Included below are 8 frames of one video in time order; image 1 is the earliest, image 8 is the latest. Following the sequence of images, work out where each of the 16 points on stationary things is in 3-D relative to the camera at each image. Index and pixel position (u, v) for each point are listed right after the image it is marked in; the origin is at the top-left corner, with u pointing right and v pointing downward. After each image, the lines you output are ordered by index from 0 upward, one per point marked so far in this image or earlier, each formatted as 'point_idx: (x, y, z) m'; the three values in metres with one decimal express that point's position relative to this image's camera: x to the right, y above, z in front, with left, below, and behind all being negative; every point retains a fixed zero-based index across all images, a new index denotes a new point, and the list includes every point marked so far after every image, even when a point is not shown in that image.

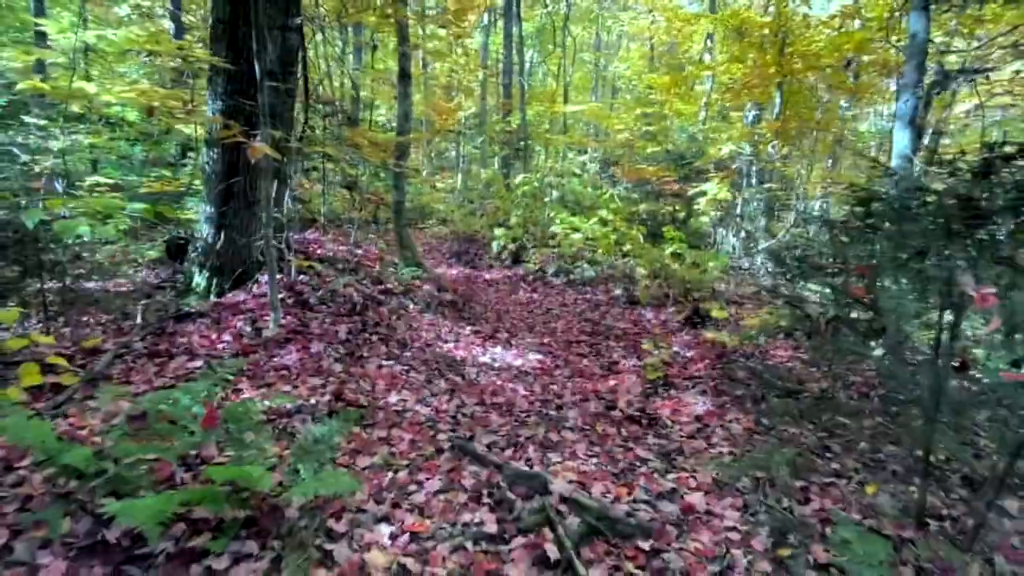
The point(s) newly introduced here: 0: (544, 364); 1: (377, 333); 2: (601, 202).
0: (+0.4, -1.0, +6.6) m
1: (-1.7, -0.6, +6.0) m
2: (+2.5, +2.4, +13.8) m
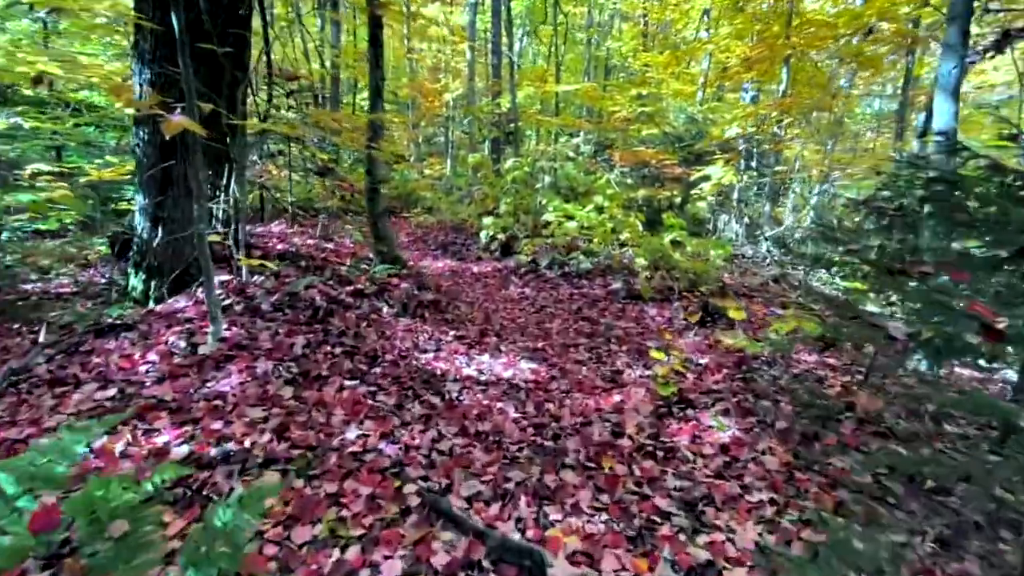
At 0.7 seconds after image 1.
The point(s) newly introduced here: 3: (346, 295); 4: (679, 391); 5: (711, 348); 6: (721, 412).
0: (+0.3, -1.0, +5.7) m
1: (-1.8, -0.6, +5.1) m
2: (+2.2, +2.6, +12.8) m
3: (-2.1, -0.1, +6.1) m
4: (+1.7, -1.1, +5.0) m
5: (+2.6, -0.8, +6.4) m
6: (+2.0, -1.2, +4.6) m
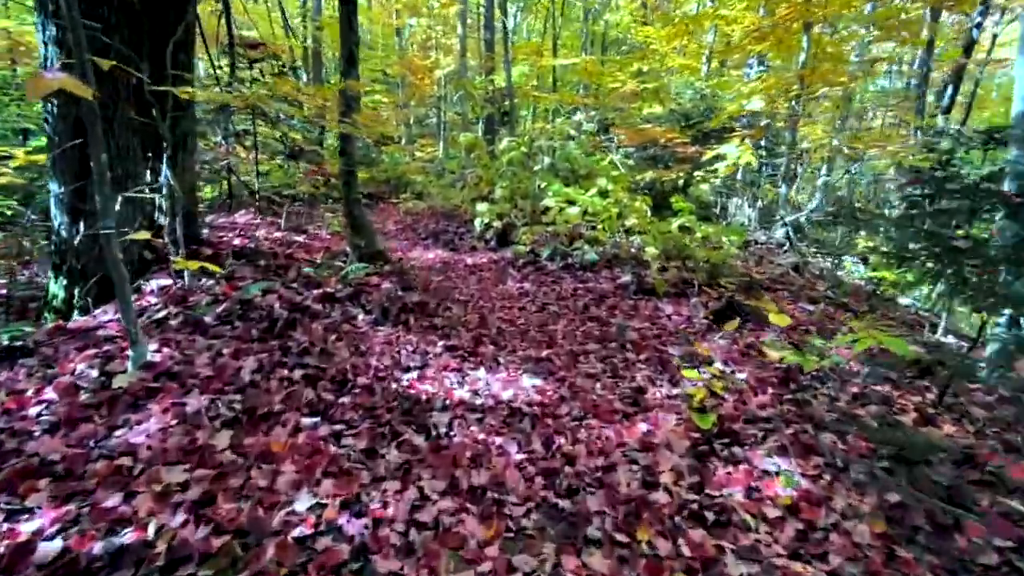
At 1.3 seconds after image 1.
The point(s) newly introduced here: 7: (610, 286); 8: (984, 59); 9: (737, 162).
0: (+0.3, -1.1, +4.8) m
1: (-1.8, -0.7, +4.2) m
2: (+2.1, +2.9, +11.8) m
3: (-2.1, -0.1, +5.1) m
4: (+1.7, -1.1, +4.1) m
5: (+2.6, -0.8, +5.5) m
6: (+2.0, -1.2, +3.7) m
7: (+1.7, 0.0, +8.6) m
8: (+15.0, +7.3, +15.6) m
9: (+5.4, +3.0, +11.5) m
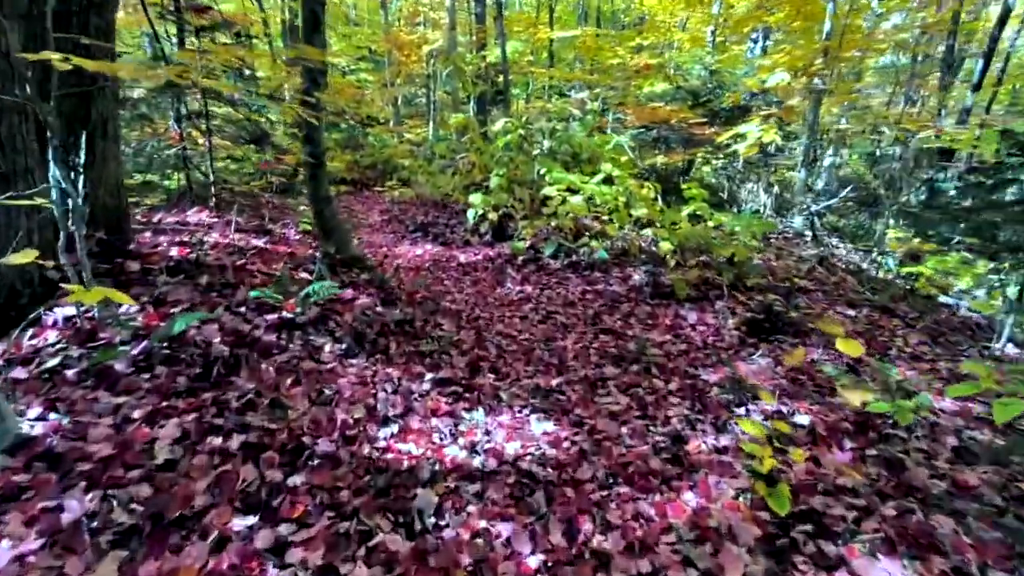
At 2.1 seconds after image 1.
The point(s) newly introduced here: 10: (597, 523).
0: (+0.4, -1.3, +3.8) m
1: (-1.7, -0.9, +3.1) m
2: (+2.0, +2.9, +10.7) m
3: (-2.0, -0.4, +4.1) m
4: (+1.8, -1.3, +3.1) m
5: (+2.7, -0.9, +4.5) m
6: (+2.1, -1.5, +2.7) m
7: (+1.7, 0.0, +7.6) m
8: (+14.8, +7.6, +14.5) m
9: (+5.3, +3.1, +10.4) m
10: (+0.5, -1.5, +3.1) m
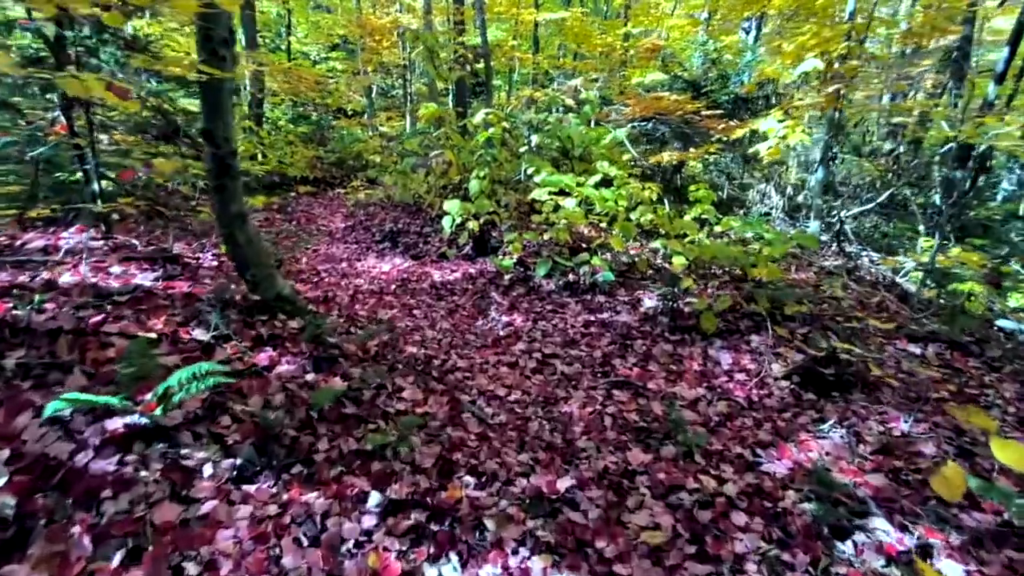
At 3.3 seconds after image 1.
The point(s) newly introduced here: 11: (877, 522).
0: (+0.3, -1.7, +2.3) m
1: (-1.7, -1.4, +1.6) m
2: (+1.7, +2.6, +9.2) m
3: (-2.1, -0.8, +2.5) m
4: (+1.8, -1.8, +1.7) m
5: (+2.6, -1.4, +3.2) m
6: (+2.1, -1.9, +1.3) m
7: (+1.5, -0.4, +6.2) m
8: (+14.3, +7.5, +13.4) m
9: (+5.0, +2.8, +9.1) m
10: (+0.5, -1.9, +1.6) m
11: (+2.2, -1.4, +3.0) m
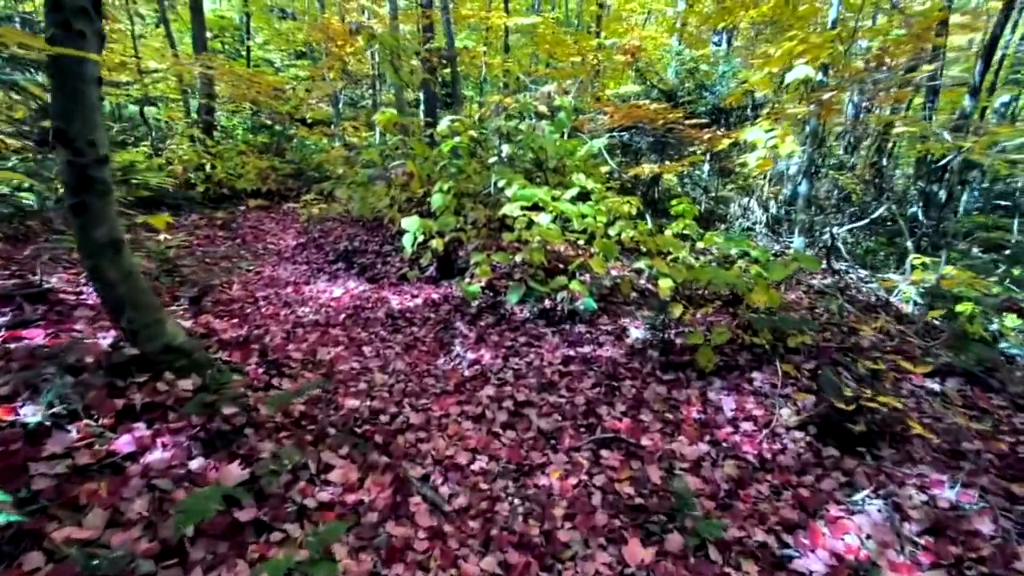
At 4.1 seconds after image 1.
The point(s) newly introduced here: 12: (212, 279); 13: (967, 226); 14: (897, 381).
0: (+0.2, -2.0, +1.4) m
1: (-1.8, -1.7, +0.6) m
2: (+1.2, +2.2, +8.5) m
3: (-2.3, -1.1, +1.5) m
4: (+1.7, -2.0, +0.9) m
5: (+2.4, -1.6, +2.4) m
6: (+2.0, -2.1, +0.5) m
7: (+1.2, -0.7, +5.4) m
8: (+13.5, +7.1, +13.4) m
9: (+4.4, +2.4, +8.5) m
10: (+0.4, -2.2, +0.7) m
11: (+2.0, -1.7, +2.2) m
12: (-4.4, +0.1, +7.1) m
13: (+9.4, +1.3, +9.9) m
14: (+3.8, -0.9, +4.8) m
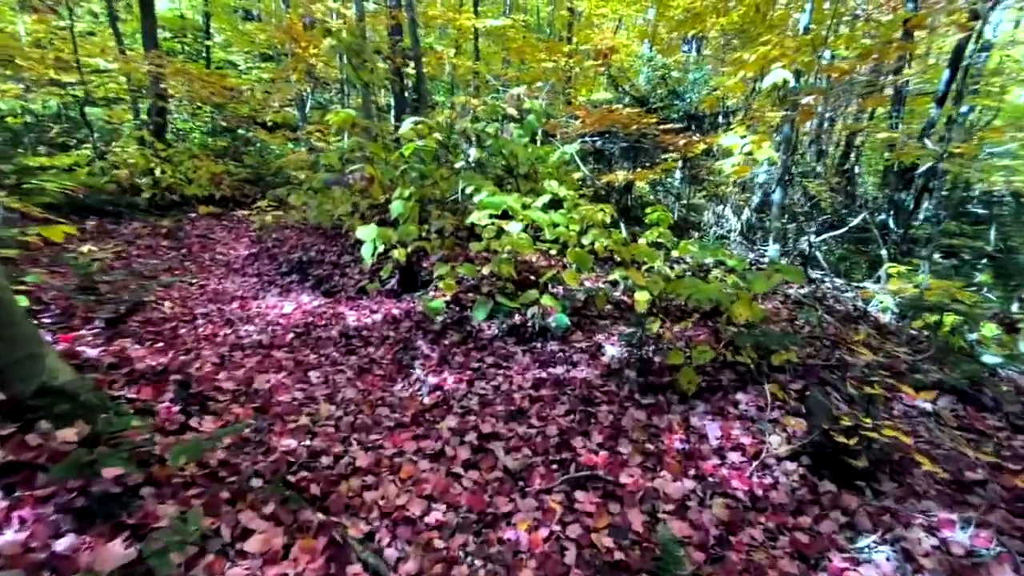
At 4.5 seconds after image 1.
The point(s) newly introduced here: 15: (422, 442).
0: (0.0, -2.1, +0.9) m
1: (-1.9, -1.8, 0.0) m
2: (+0.6, +2.0, +8.1) m
3: (-2.4, -1.2, +0.9) m
4: (+1.6, -2.1, +0.5) m
5: (+2.2, -1.7, +2.0) m
6: (+1.9, -2.2, +0.1) m
7: (+0.8, -0.9, +5.0) m
8: (+12.6, +6.9, +13.7) m
9: (+3.9, +2.2, +8.3) m
10: (+0.3, -2.3, +0.2) m
11: (+1.9, -1.8, +1.8) m
12: (-4.8, -0.1, +6.4) m
13: (+8.7, +1.1, +9.9) m
14: (+3.5, -1.1, +4.5) m
15: (-0.7, -1.2, +3.9) m
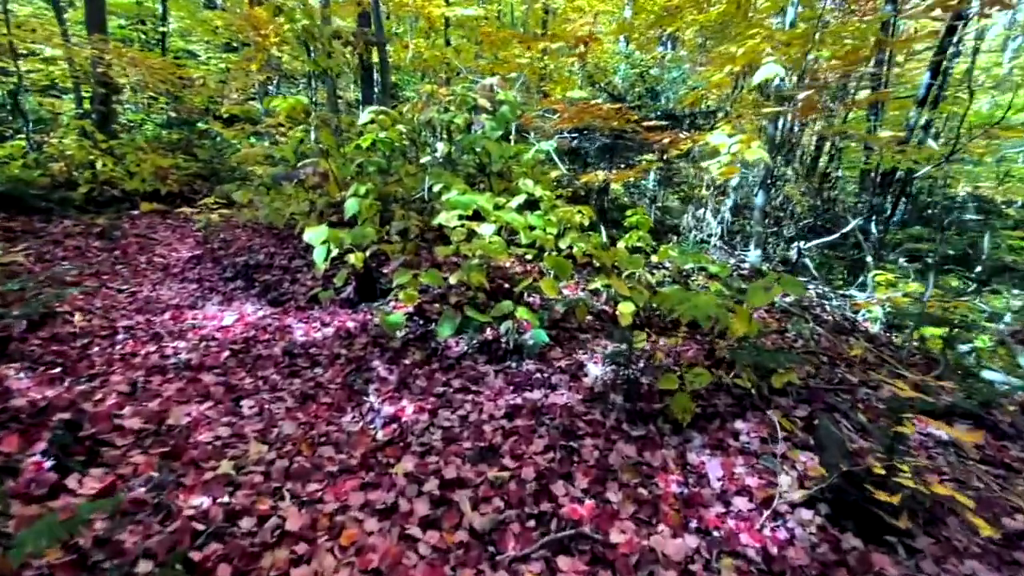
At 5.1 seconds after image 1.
0: (0.0, -2.2, +0.3) m
1: (-1.9, -1.9, -0.7) m
2: (+0.2, +1.9, +7.5) m
3: (-2.4, -1.3, +0.1) m
4: (+1.5, -2.2, -0.1) m
5: (+2.1, -1.8, +1.5) m
6: (+1.9, -2.3, -0.4) m
7: (+0.6, -1.0, +4.4) m
8: (+11.9, +6.8, +13.7) m
9: (+3.5, +2.1, +7.9) m
10: (+0.3, -2.4, -0.4) m
11: (+1.8, -1.9, +1.3) m
12: (-5.2, -0.2, +5.5) m
13: (+8.2, +1.0, +9.8) m
14: (+3.3, -1.2, +4.1) m
15: (-0.9, -1.3, +3.2) m
